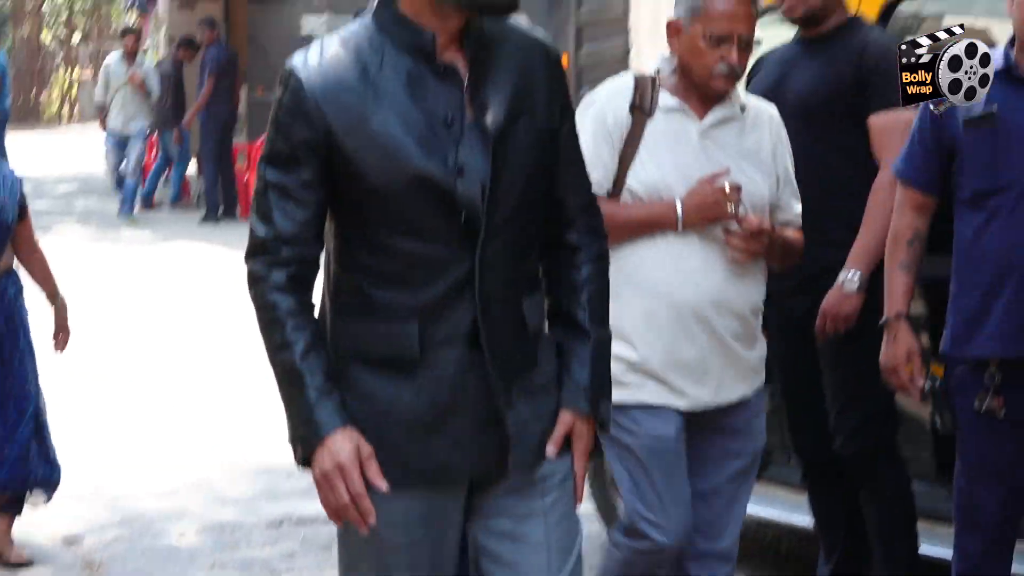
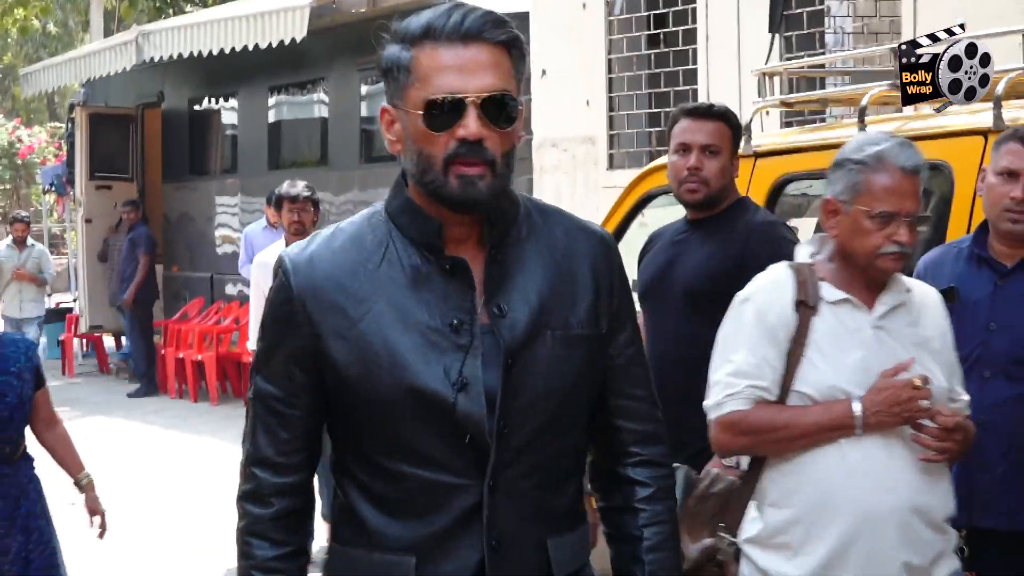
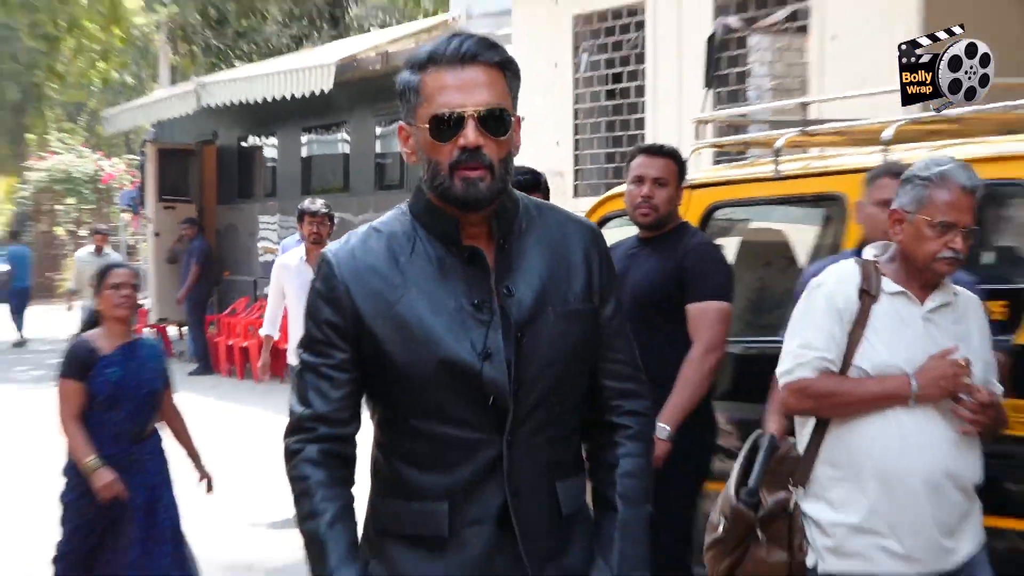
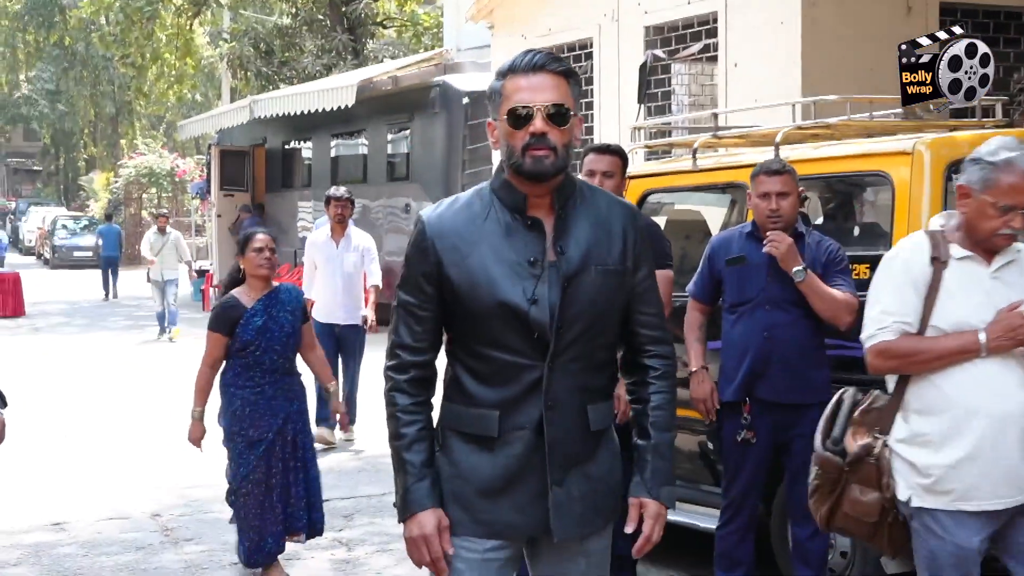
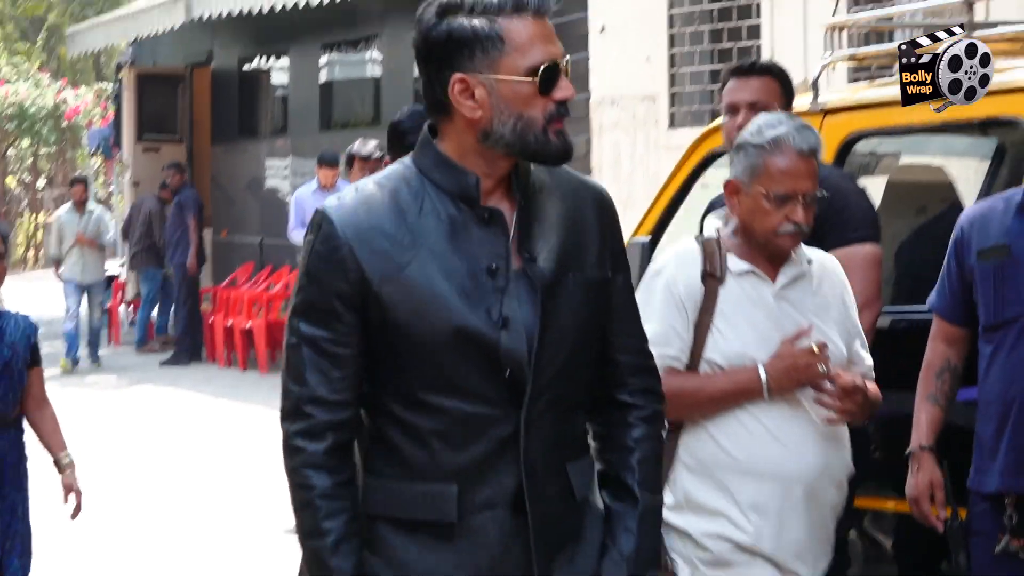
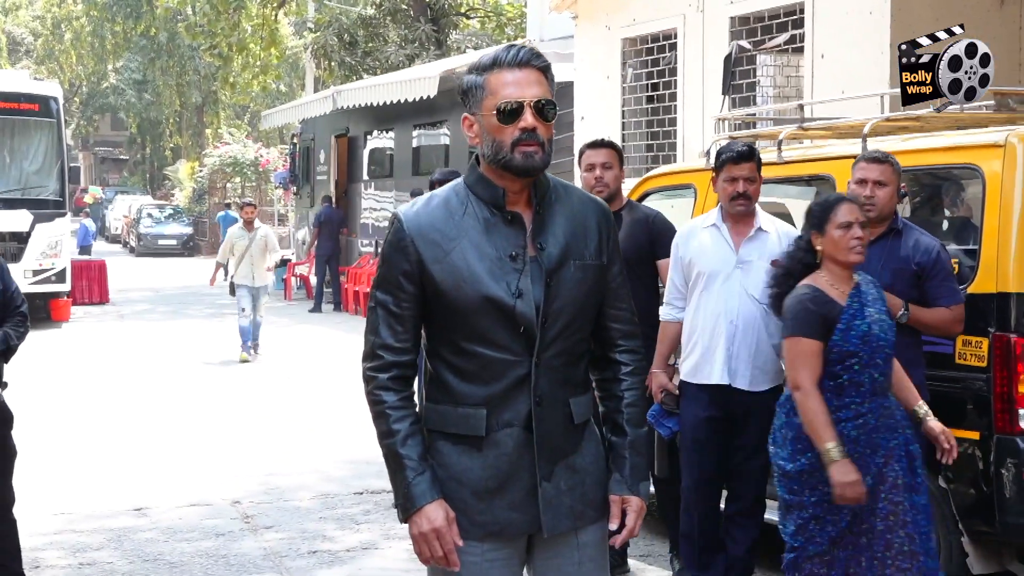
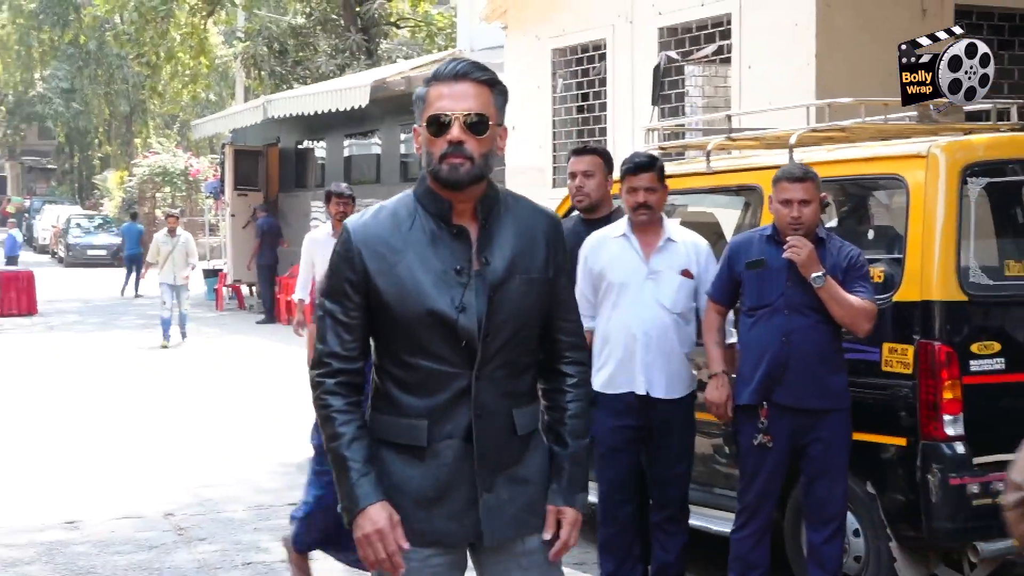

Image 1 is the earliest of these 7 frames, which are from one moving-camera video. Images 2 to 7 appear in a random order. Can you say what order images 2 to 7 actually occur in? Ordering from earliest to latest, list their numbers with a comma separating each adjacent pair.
5, 2, 3, 4, 7, 6
